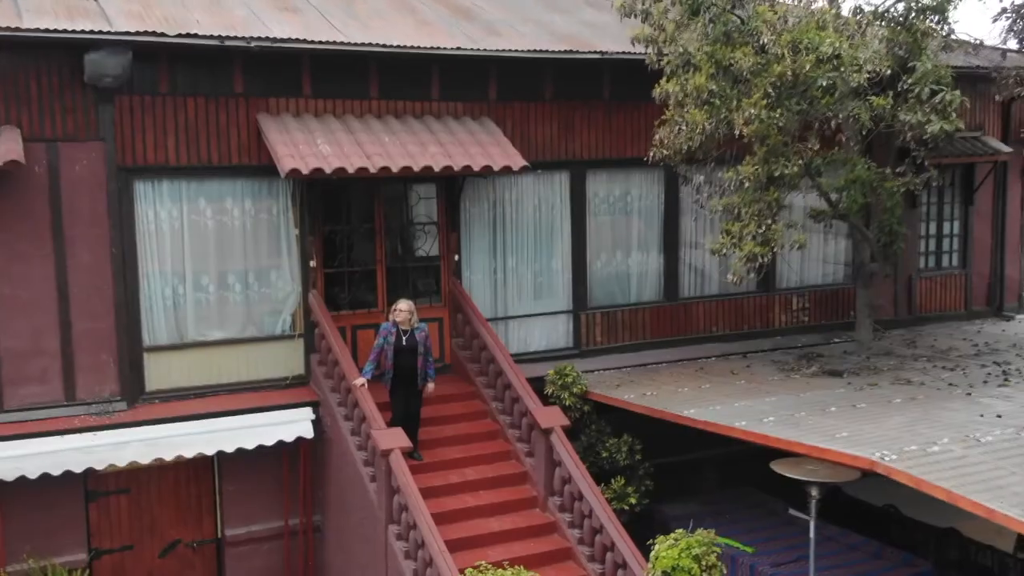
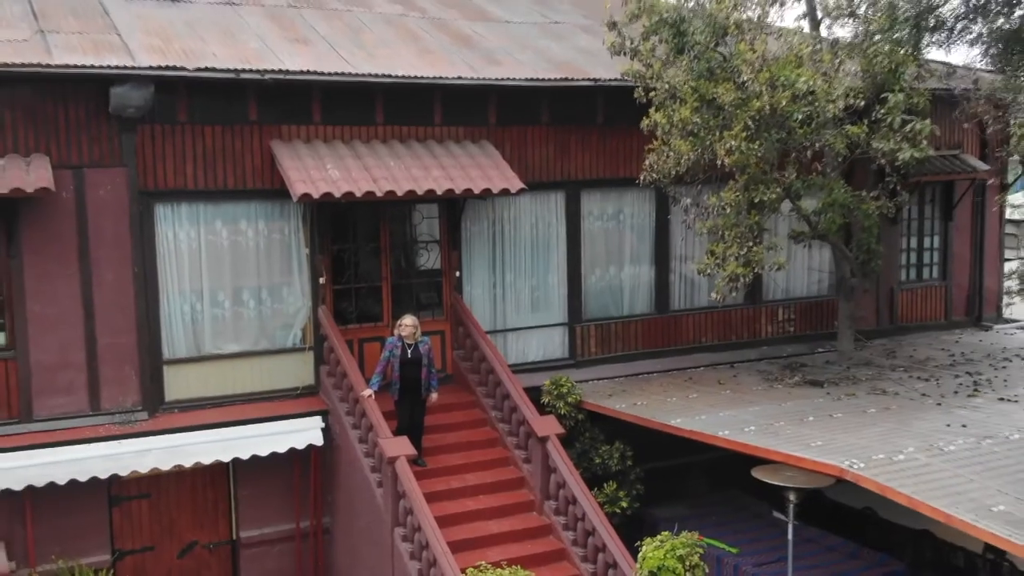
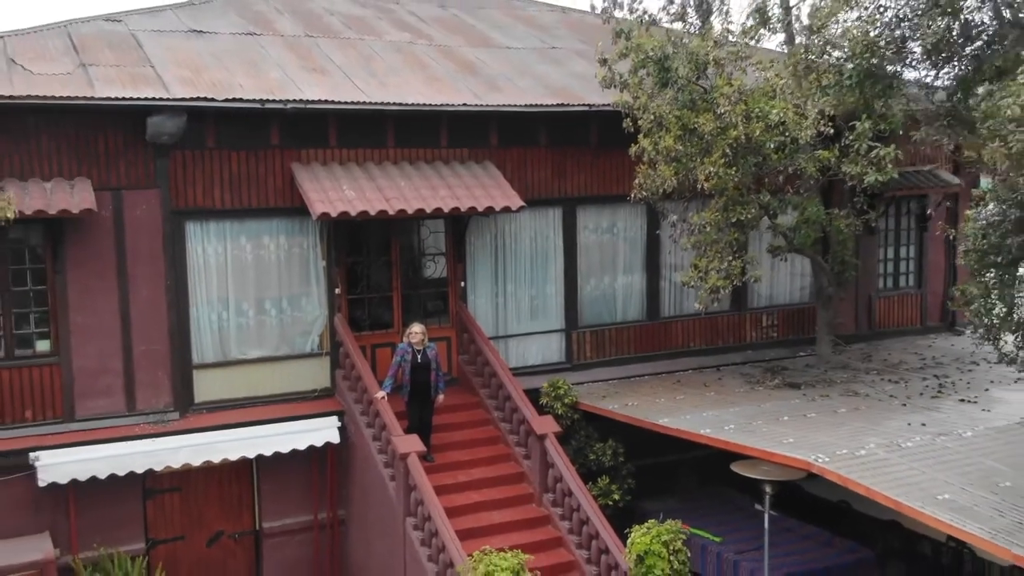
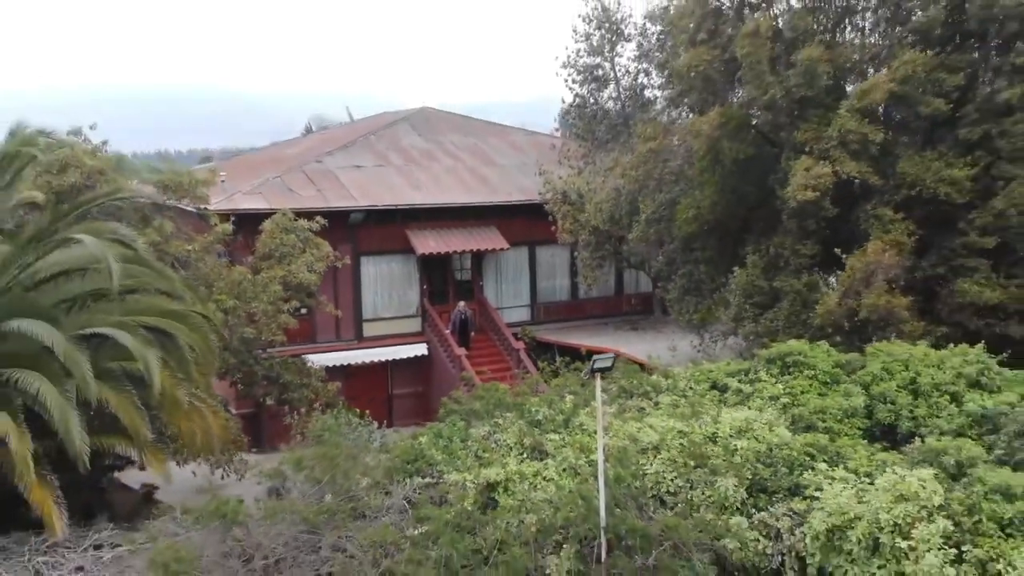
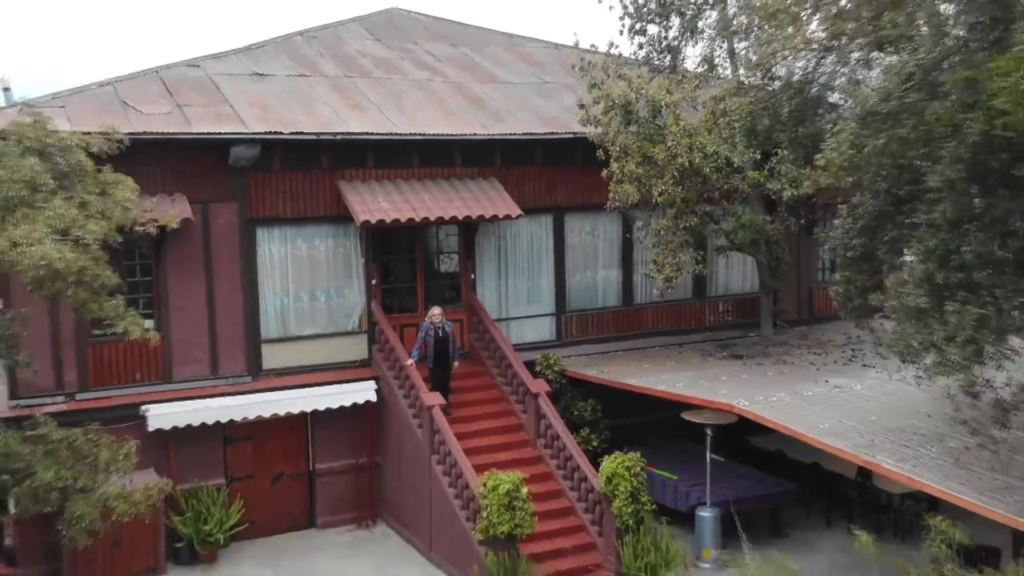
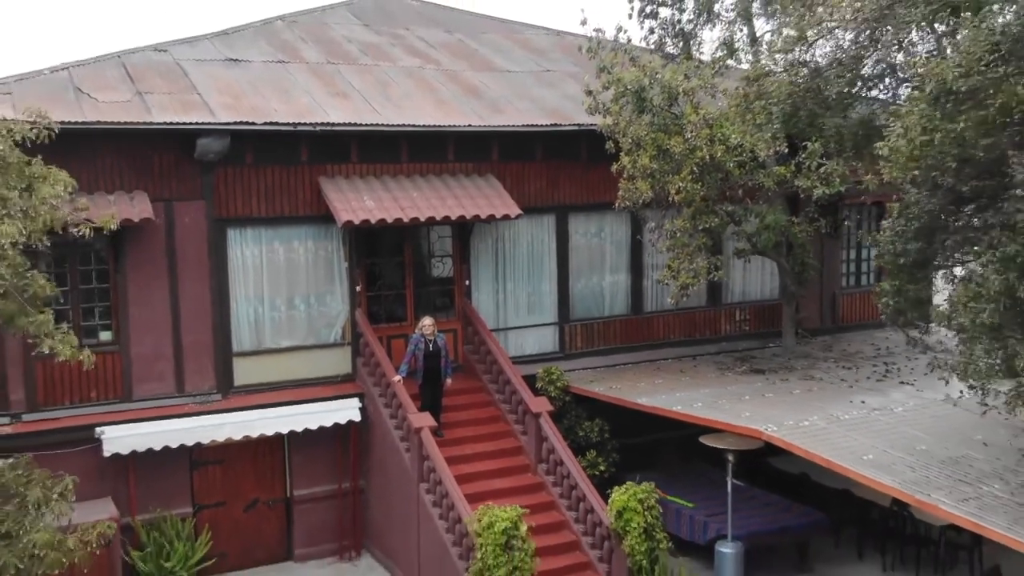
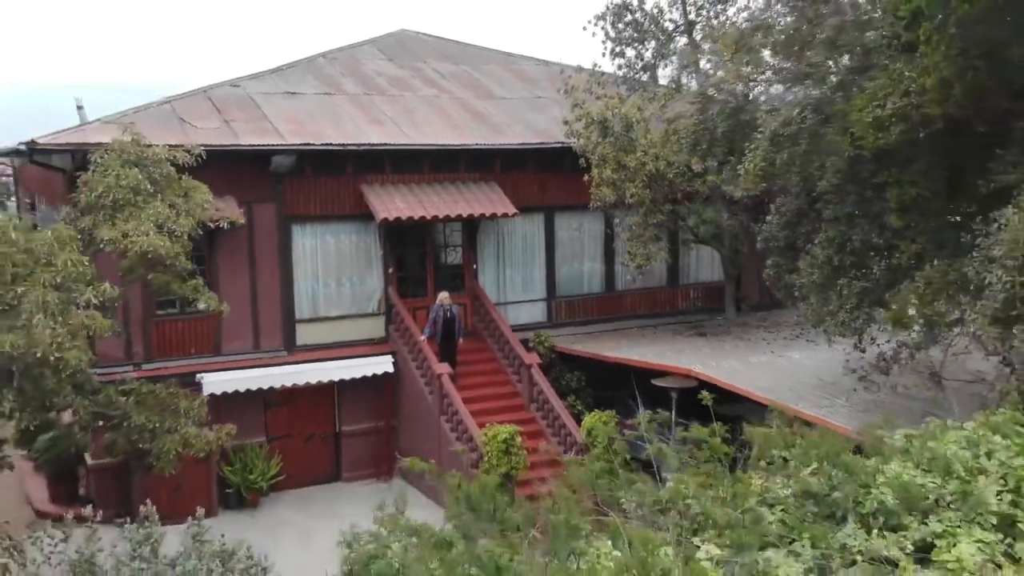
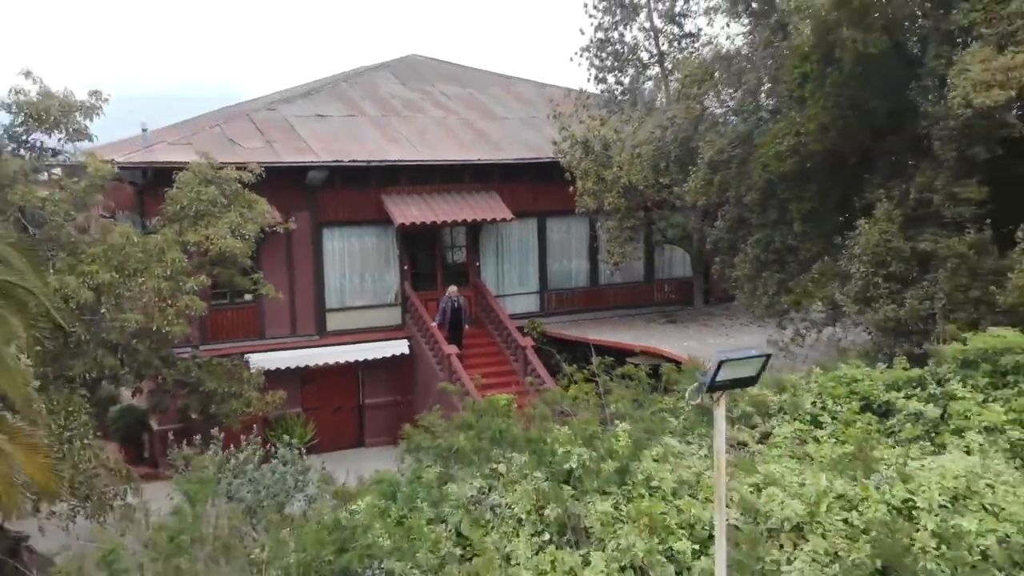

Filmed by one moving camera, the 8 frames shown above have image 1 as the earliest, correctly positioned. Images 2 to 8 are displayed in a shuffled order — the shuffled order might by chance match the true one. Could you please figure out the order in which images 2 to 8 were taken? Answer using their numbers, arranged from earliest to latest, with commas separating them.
2, 3, 6, 5, 7, 8, 4
